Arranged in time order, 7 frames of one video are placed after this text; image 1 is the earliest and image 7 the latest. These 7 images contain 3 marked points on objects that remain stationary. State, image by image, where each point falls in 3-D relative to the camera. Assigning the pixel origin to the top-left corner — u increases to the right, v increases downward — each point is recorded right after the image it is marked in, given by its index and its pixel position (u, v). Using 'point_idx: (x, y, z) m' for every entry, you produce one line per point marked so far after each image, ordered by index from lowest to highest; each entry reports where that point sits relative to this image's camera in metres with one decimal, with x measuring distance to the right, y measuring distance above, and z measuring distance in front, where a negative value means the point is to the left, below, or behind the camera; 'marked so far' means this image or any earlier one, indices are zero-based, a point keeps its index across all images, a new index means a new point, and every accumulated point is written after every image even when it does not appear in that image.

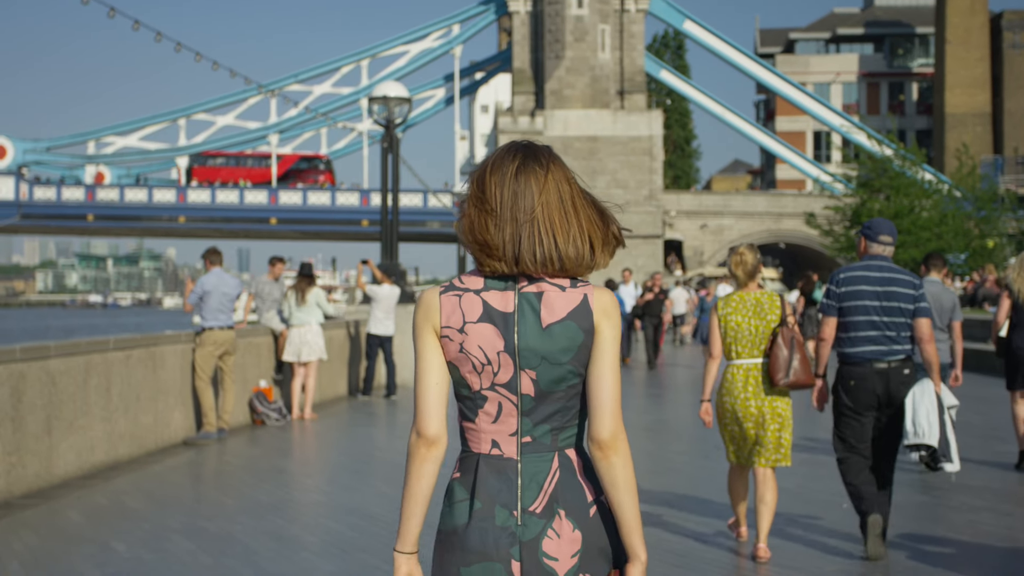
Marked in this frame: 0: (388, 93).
0: (-1.6, +2.5, +17.2) m
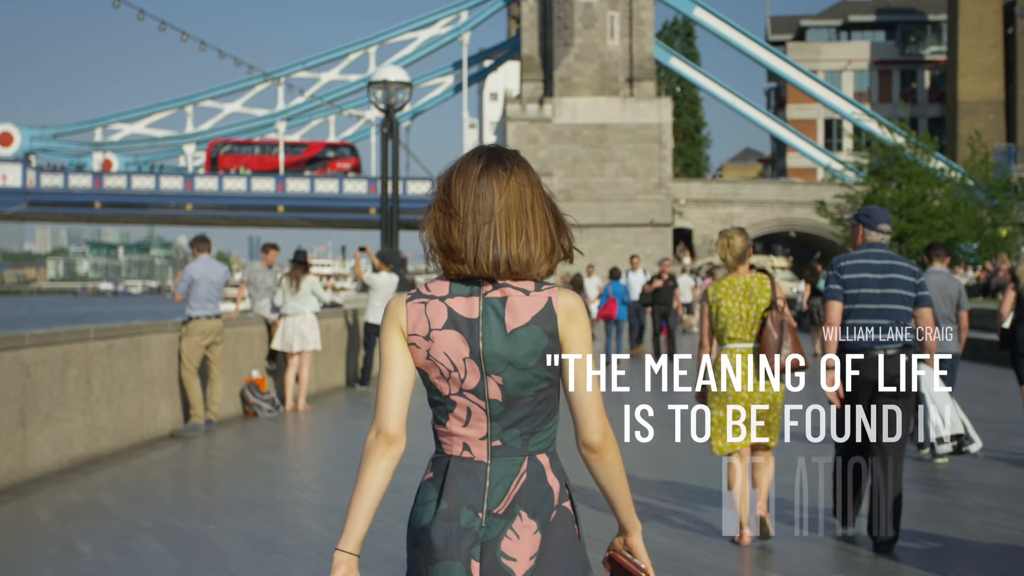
0: (-1.5, +2.6, +16.9) m
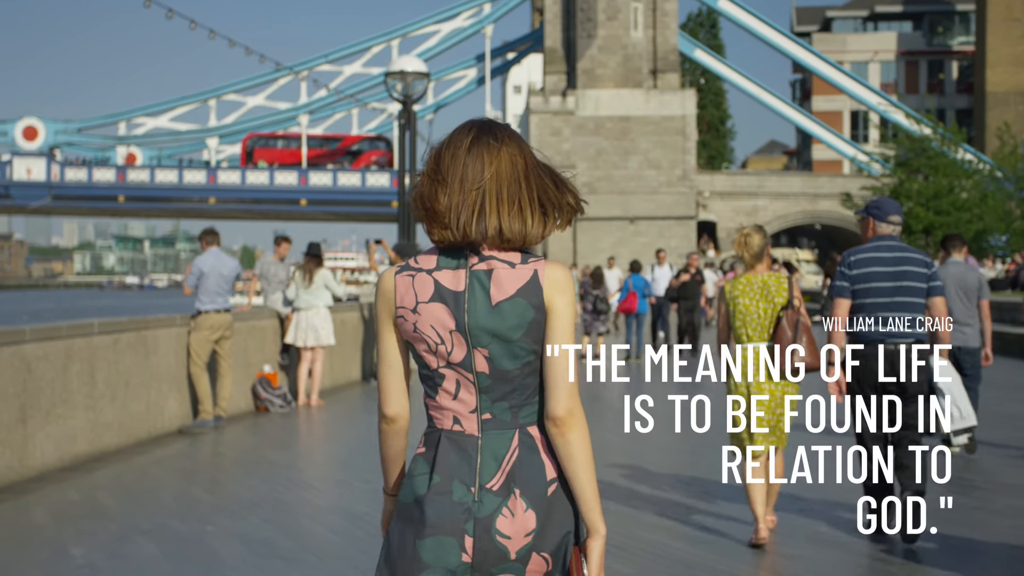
0: (-1.3, +2.7, +16.7) m
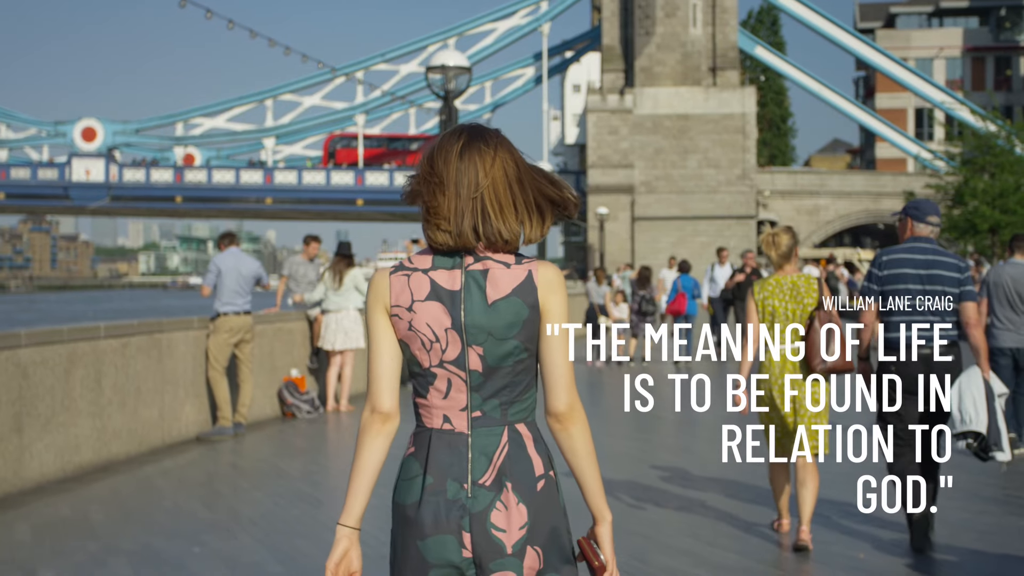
0: (-0.8, +2.7, +16.2) m
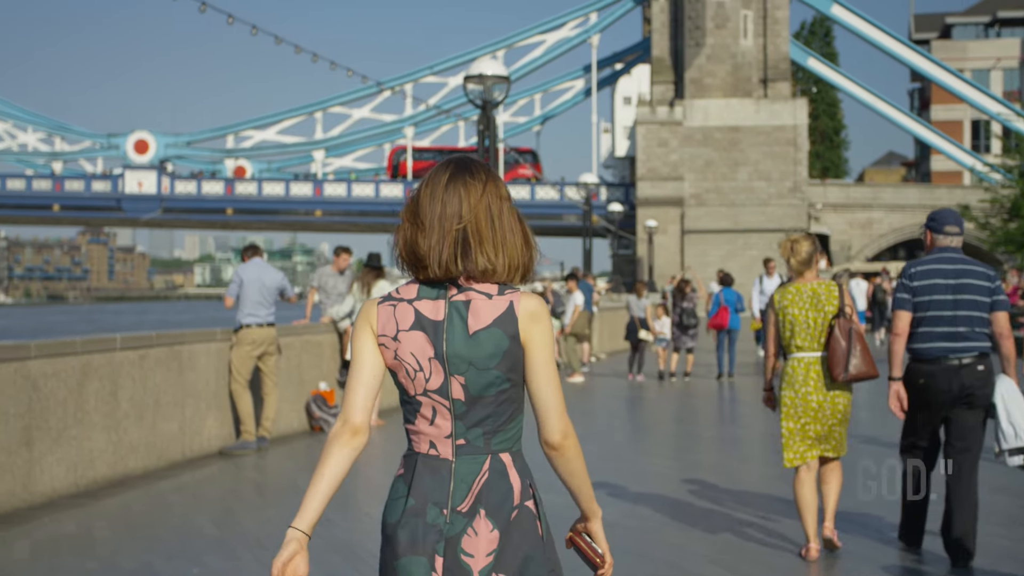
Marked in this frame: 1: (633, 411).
0: (-0.3, +2.5, +16.0) m
1: (+1.3, -1.3, +14.5) m
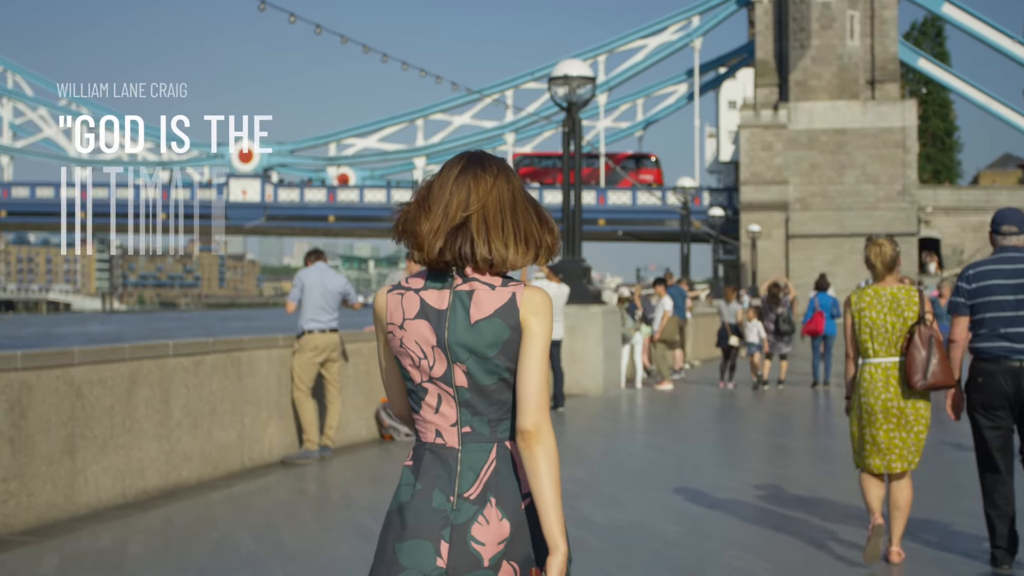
0: (+0.7, +2.5, +15.6) m
1: (+2.2, -1.3, +14.0) m
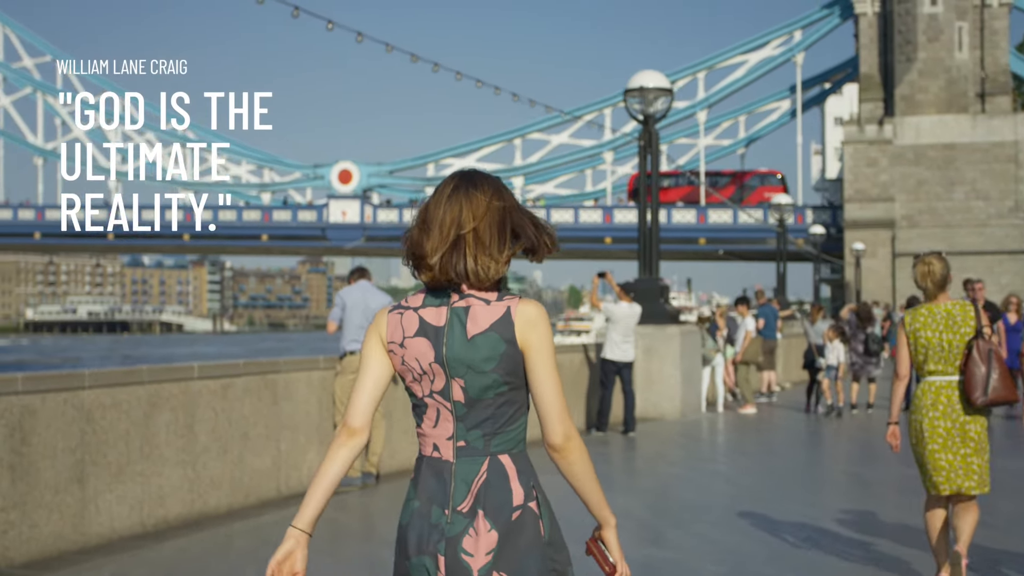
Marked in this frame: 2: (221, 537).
0: (+1.5, +2.2, +15.1) m
1: (+2.9, -1.5, +13.3) m
2: (-1.4, -1.2, +6.8) m
